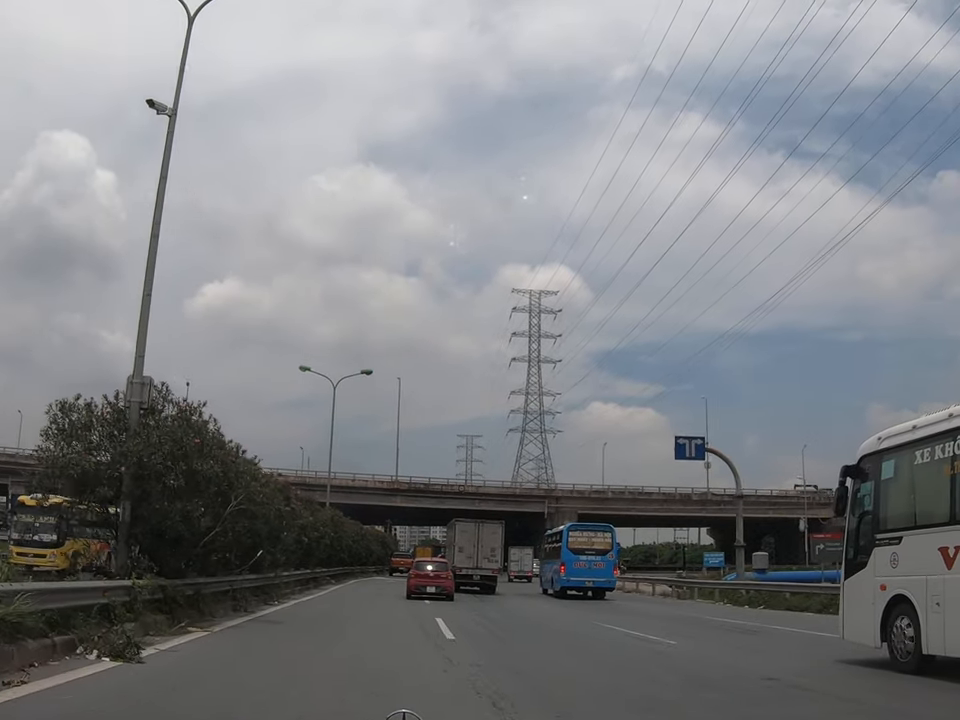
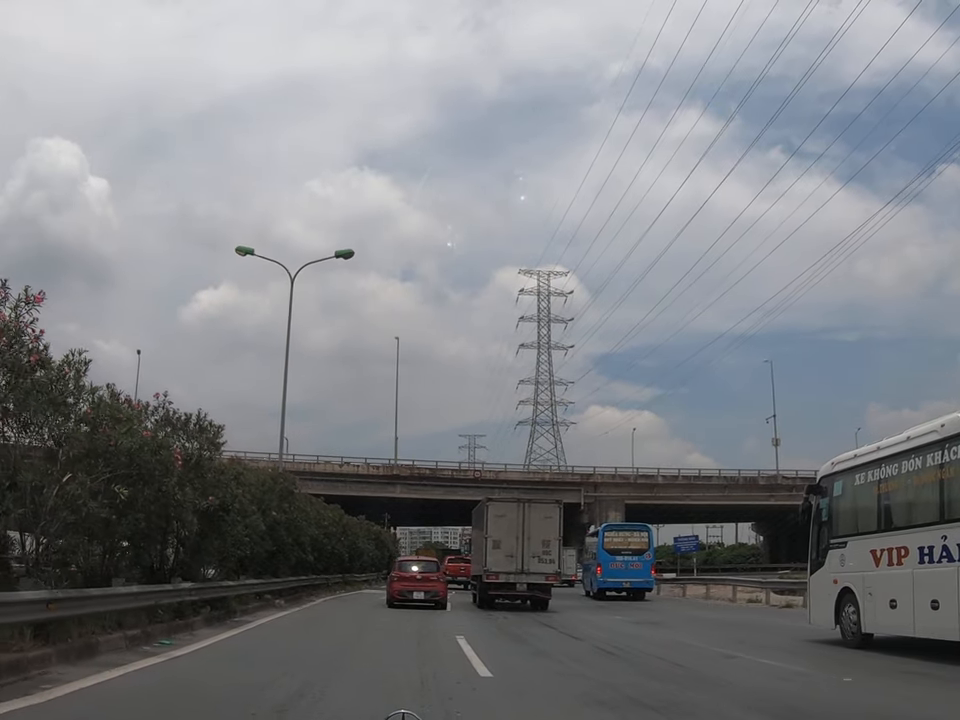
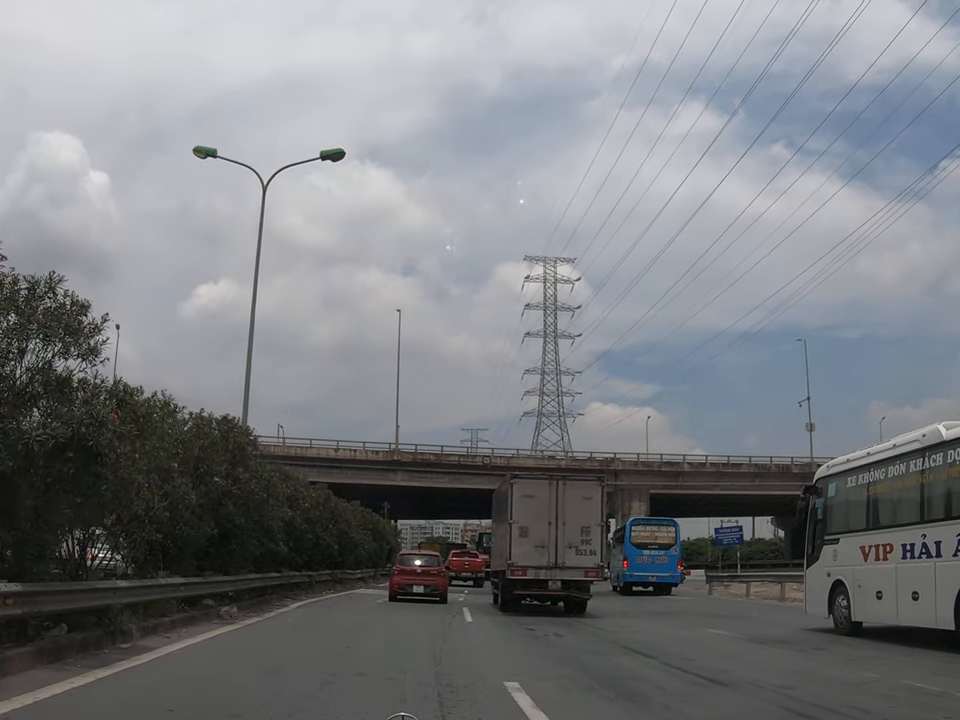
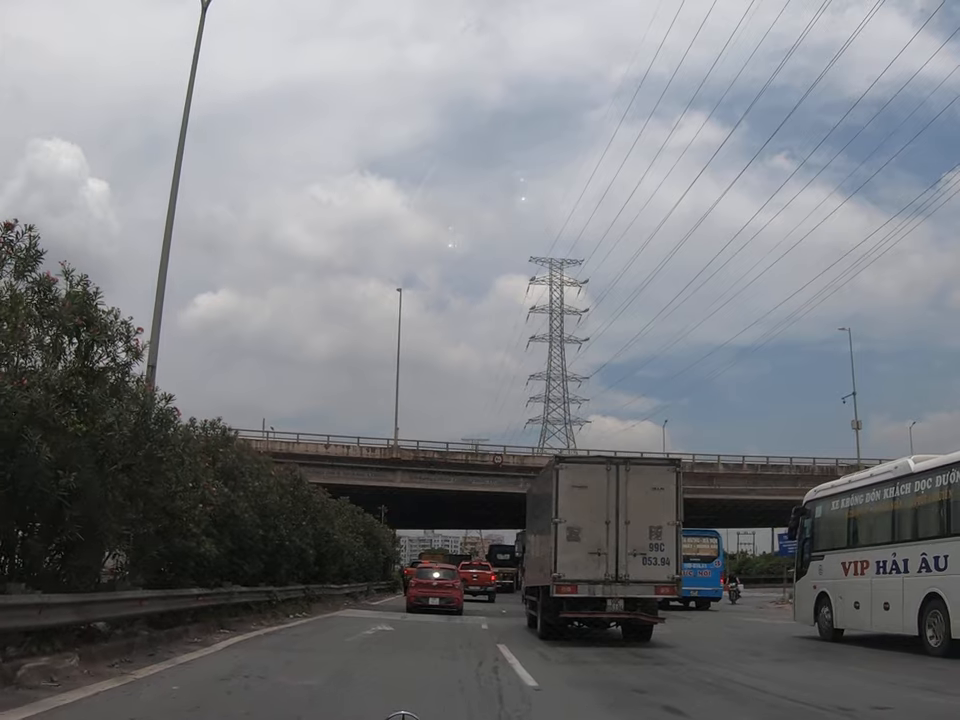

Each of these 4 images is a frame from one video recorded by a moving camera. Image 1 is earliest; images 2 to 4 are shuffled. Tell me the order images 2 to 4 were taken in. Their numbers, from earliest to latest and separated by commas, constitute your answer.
2, 3, 4
